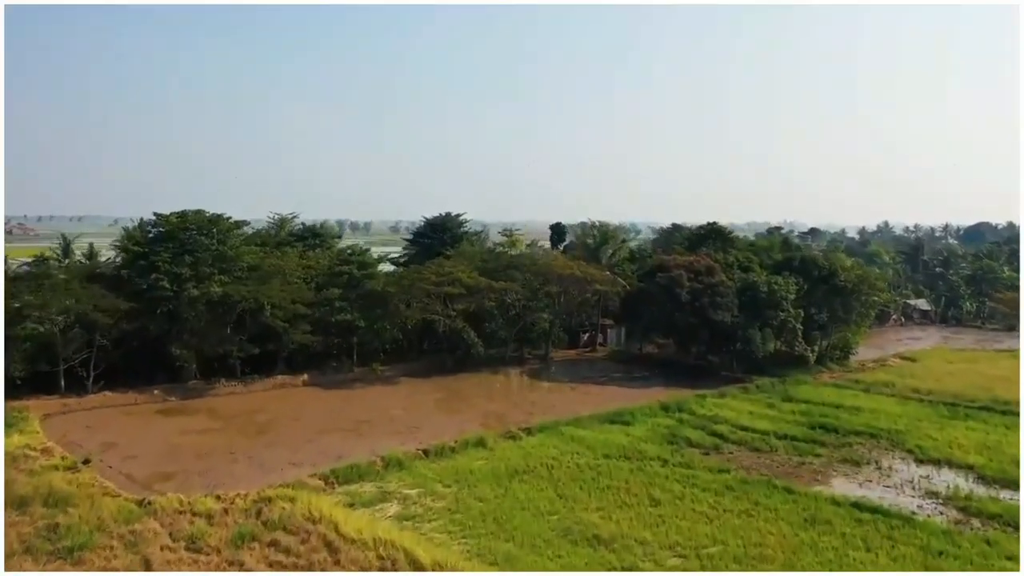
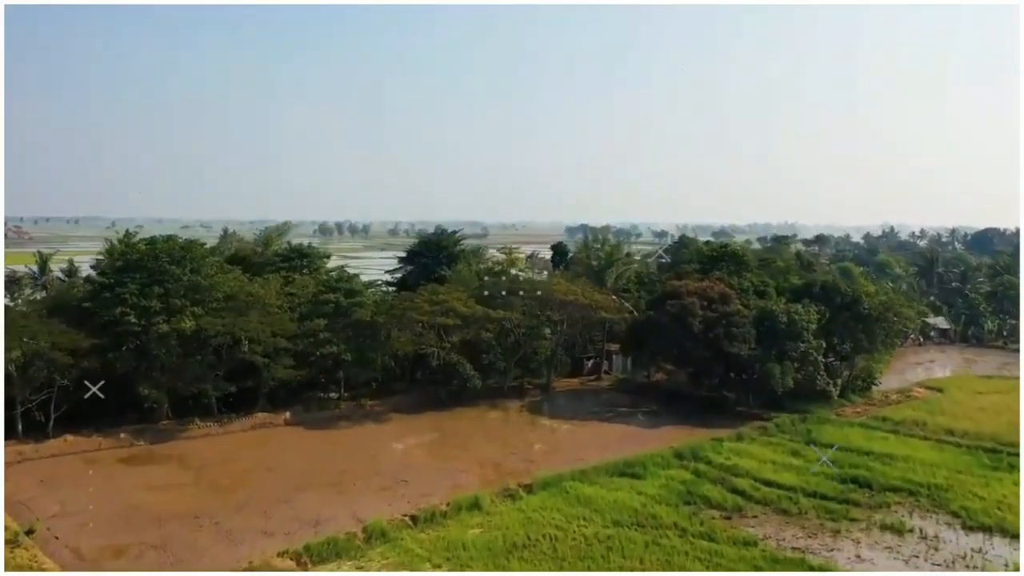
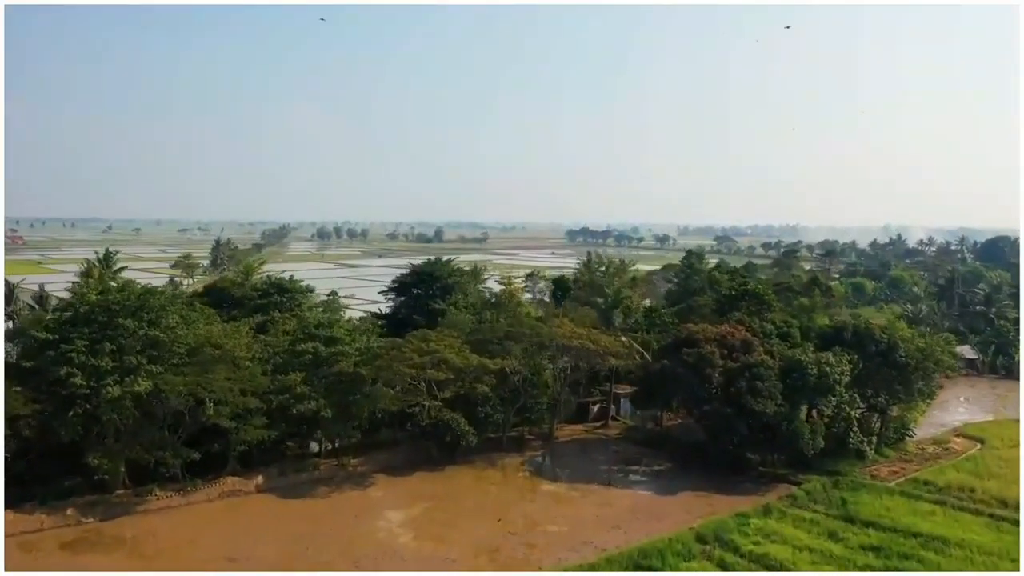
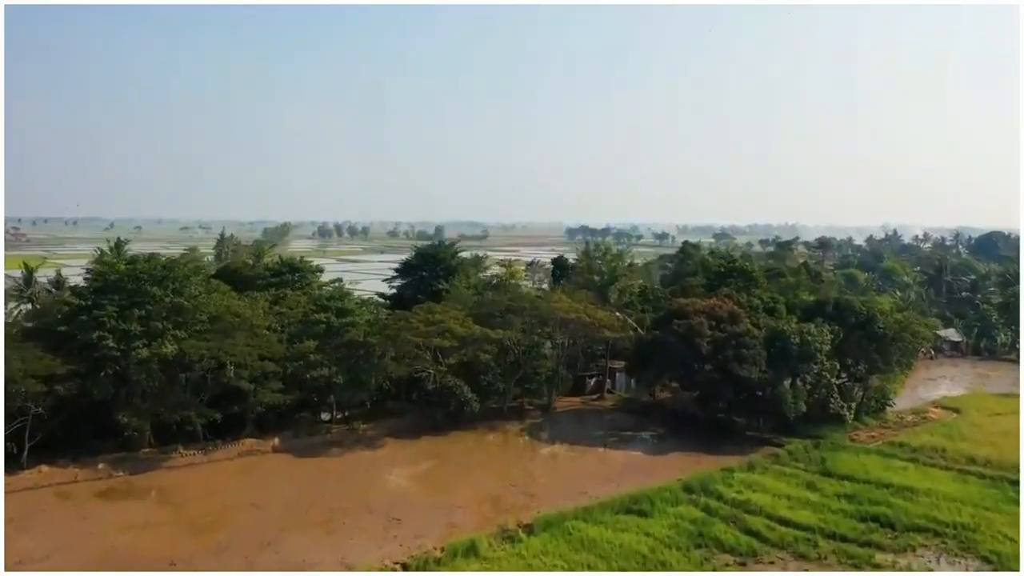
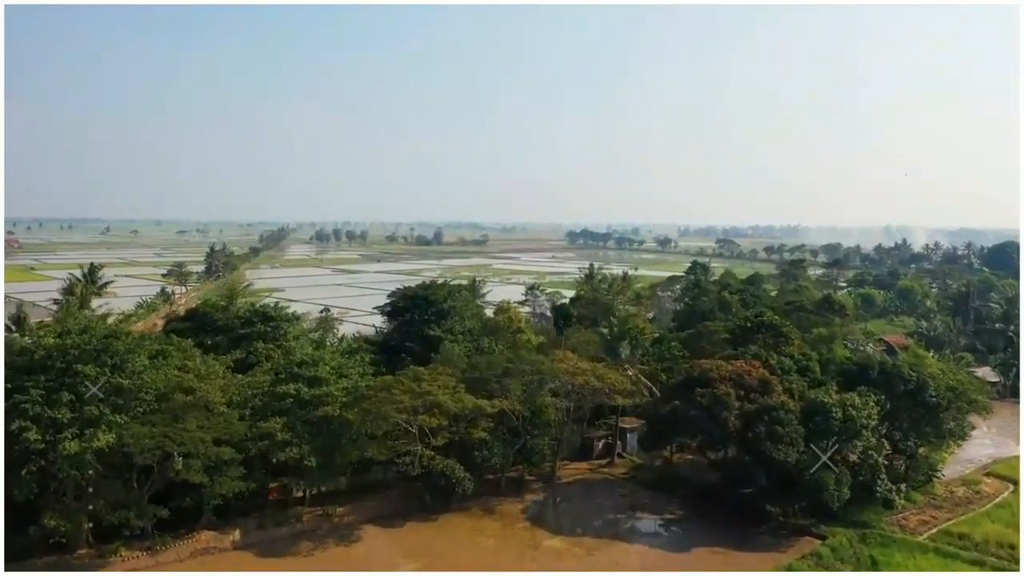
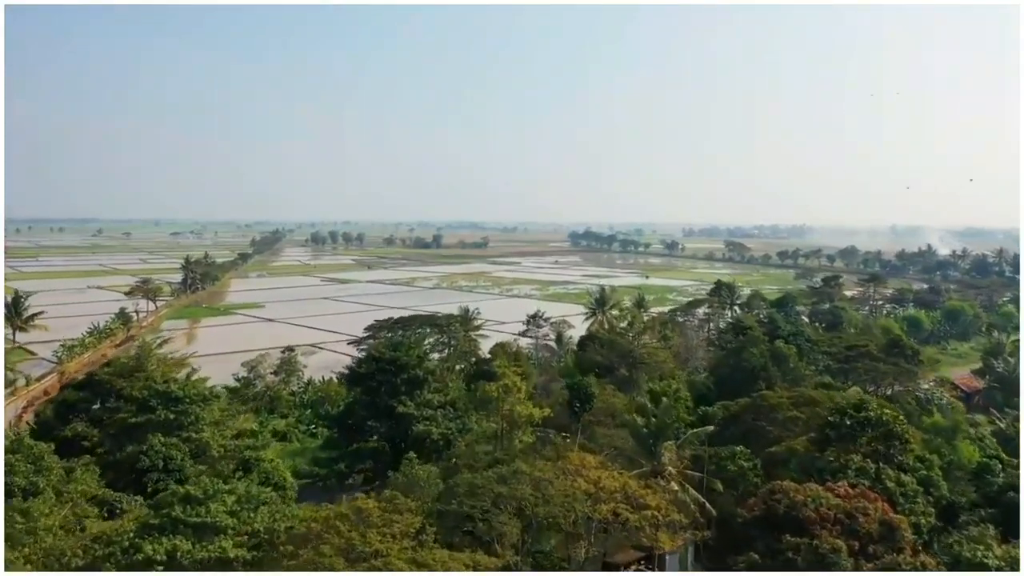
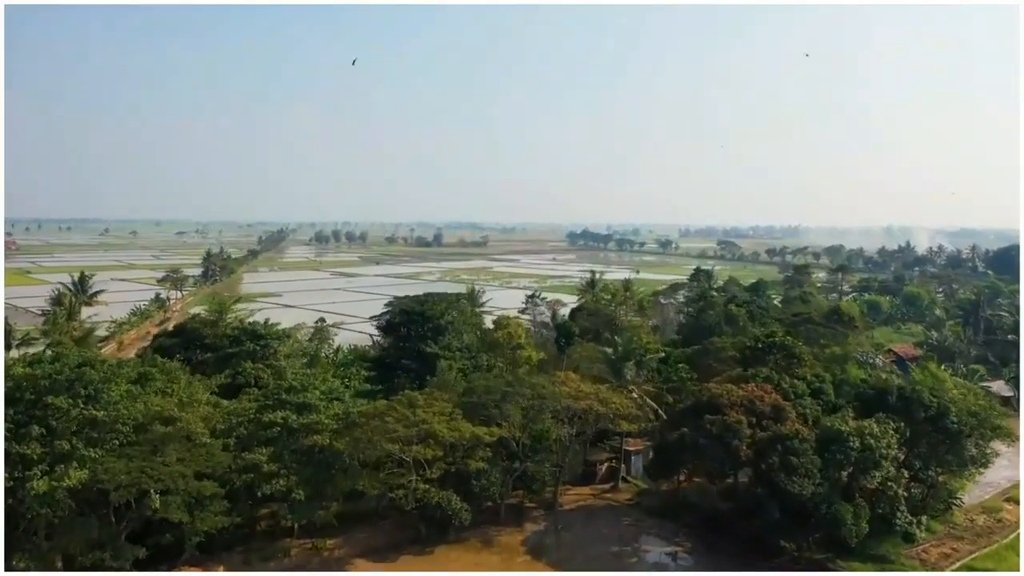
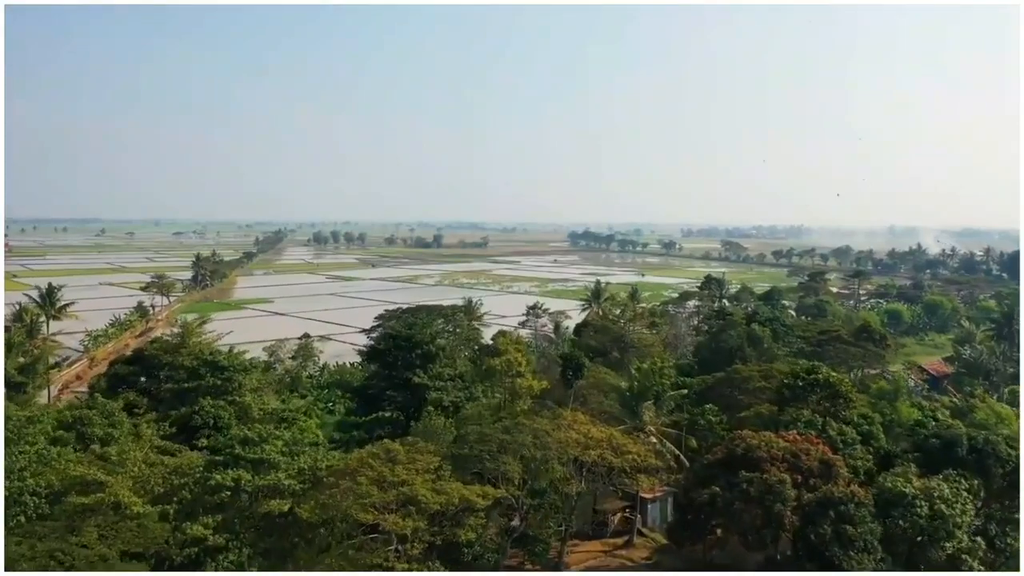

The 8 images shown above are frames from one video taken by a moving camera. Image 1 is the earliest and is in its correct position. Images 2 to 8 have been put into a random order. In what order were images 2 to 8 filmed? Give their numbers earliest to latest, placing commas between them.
2, 4, 3, 5, 7, 8, 6
